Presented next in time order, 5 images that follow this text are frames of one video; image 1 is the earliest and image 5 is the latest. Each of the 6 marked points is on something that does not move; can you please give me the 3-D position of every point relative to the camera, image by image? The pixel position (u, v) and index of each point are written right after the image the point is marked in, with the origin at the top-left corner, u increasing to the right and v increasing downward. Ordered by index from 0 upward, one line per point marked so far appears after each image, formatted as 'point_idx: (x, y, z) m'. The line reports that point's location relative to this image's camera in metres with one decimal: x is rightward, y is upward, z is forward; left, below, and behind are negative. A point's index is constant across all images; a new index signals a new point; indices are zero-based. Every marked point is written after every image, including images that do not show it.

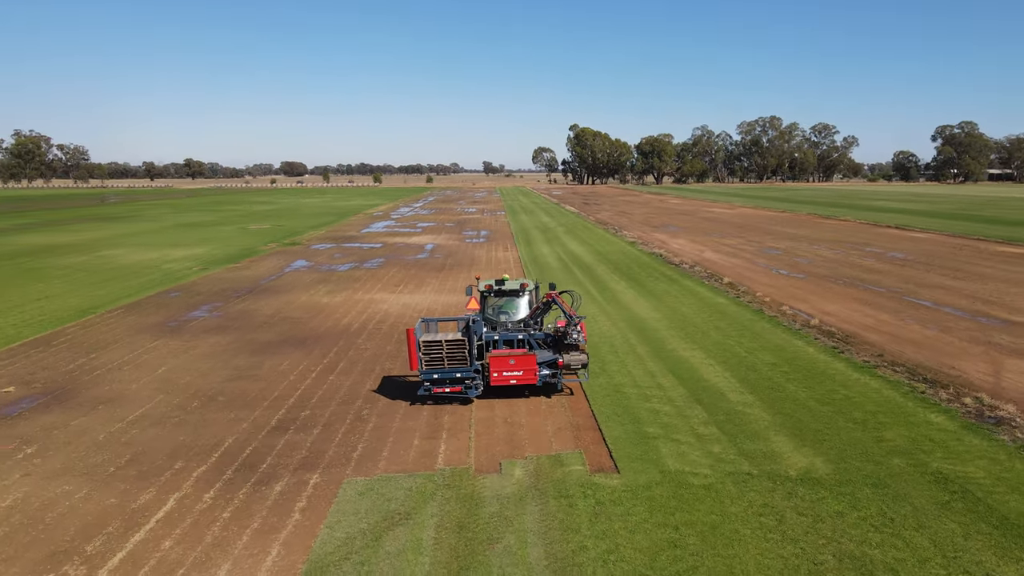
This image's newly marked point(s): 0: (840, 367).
0: (+7.0, -1.7, +15.6) m
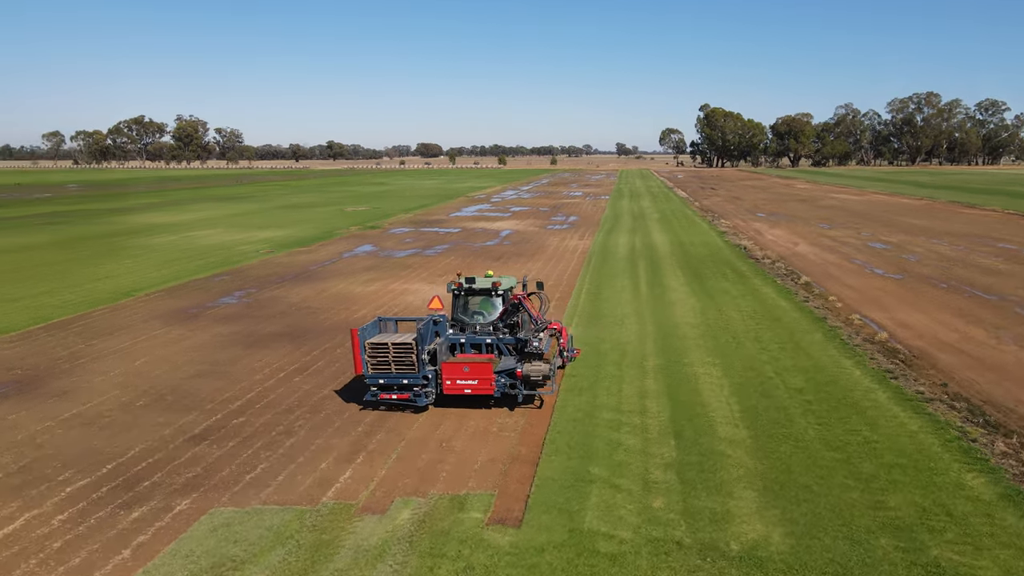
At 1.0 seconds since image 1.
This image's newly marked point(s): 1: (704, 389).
0: (+6.5, -1.9, +12.9) m
1: (+3.5, -1.8, +13.3) m
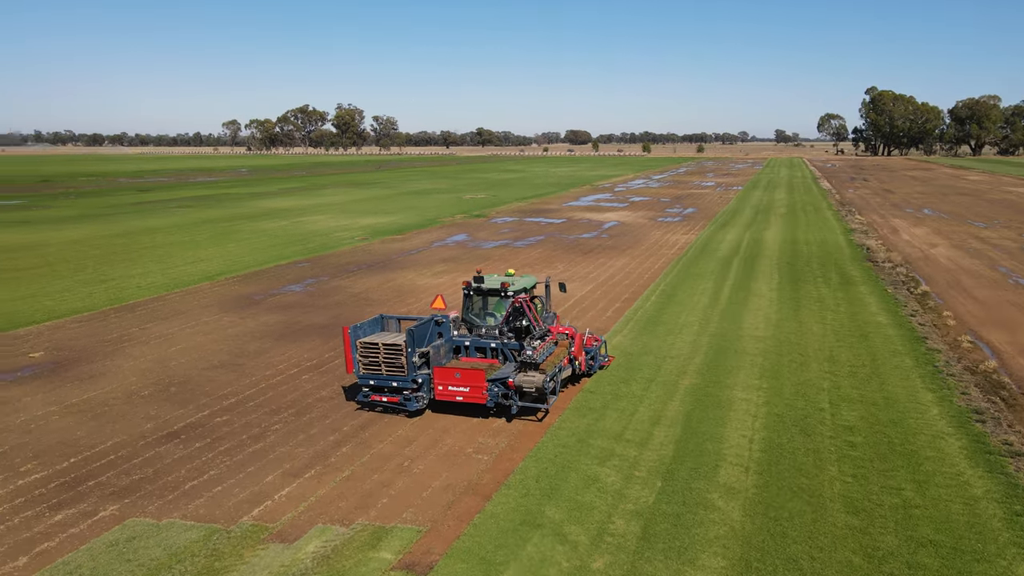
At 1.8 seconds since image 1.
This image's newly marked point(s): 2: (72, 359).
0: (+6.3, -2.3, +10.5) m
1: (+3.4, -2.1, +11.5) m
2: (-9.0, -1.4, +15.1) m
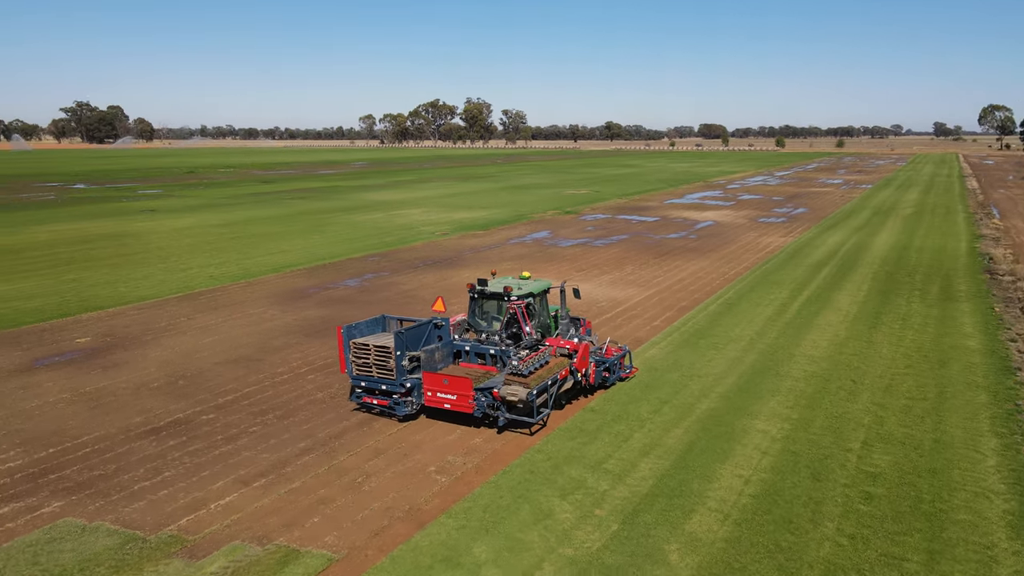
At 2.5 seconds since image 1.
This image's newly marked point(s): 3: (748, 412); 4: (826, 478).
0: (+5.7, -2.6, +8.7) m
1: (+3.1, -2.3, +10.1) m
2: (-8.6, -1.2, +15.8) m
3: (+3.8, -2.0, +11.7) m
4: (+4.1, -2.4, +9.5) m
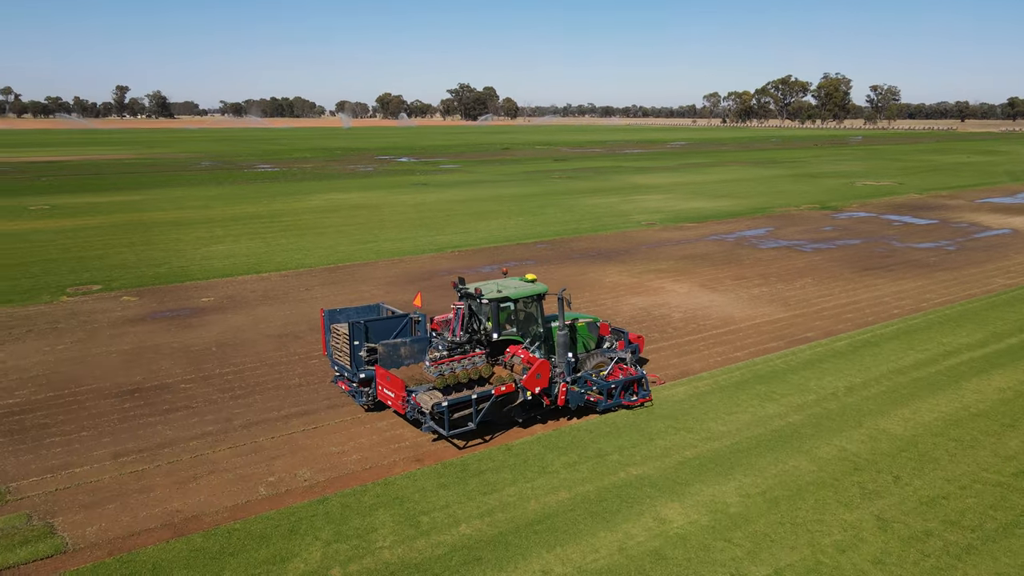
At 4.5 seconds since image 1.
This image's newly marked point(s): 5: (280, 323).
0: (+2.5, -3.3, +5.5) m
1: (+0.8, -2.8, +7.9) m
2: (-7.1, -0.5, +18.0) m
3: (+2.1, -2.5, +9.1) m
4: (+1.4, -3.0, +6.9) m
5: (-5.1, -0.8, +16.4) m
